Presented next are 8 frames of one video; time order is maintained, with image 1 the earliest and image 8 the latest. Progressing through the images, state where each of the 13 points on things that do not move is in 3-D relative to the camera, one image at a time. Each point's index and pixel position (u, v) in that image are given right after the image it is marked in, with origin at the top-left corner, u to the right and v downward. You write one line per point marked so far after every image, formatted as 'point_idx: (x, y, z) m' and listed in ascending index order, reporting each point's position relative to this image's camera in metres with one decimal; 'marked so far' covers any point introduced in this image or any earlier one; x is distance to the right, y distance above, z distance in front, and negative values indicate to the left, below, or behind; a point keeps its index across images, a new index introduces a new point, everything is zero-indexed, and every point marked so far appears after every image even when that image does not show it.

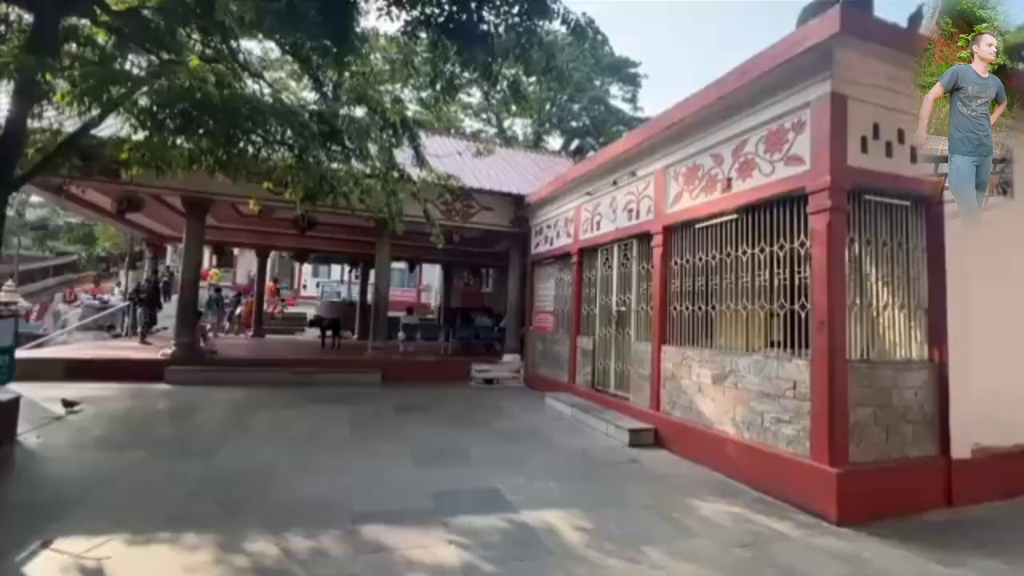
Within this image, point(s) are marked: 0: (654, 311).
0: (+2.0, -0.3, +6.7) m
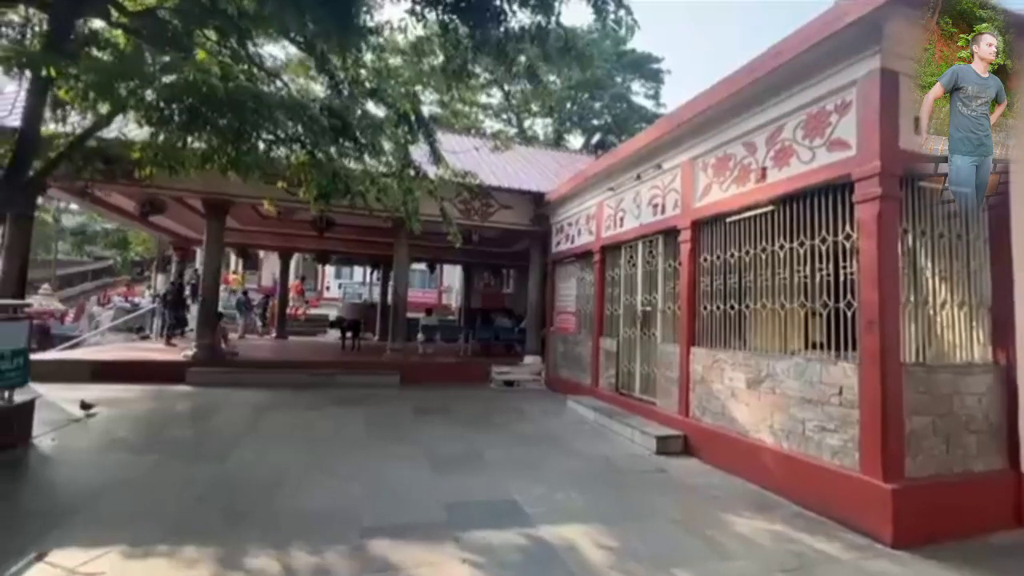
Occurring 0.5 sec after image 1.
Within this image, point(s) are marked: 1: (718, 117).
0: (+2.3, -0.3, +6.4) m
1: (+2.5, +2.1, +5.7) m
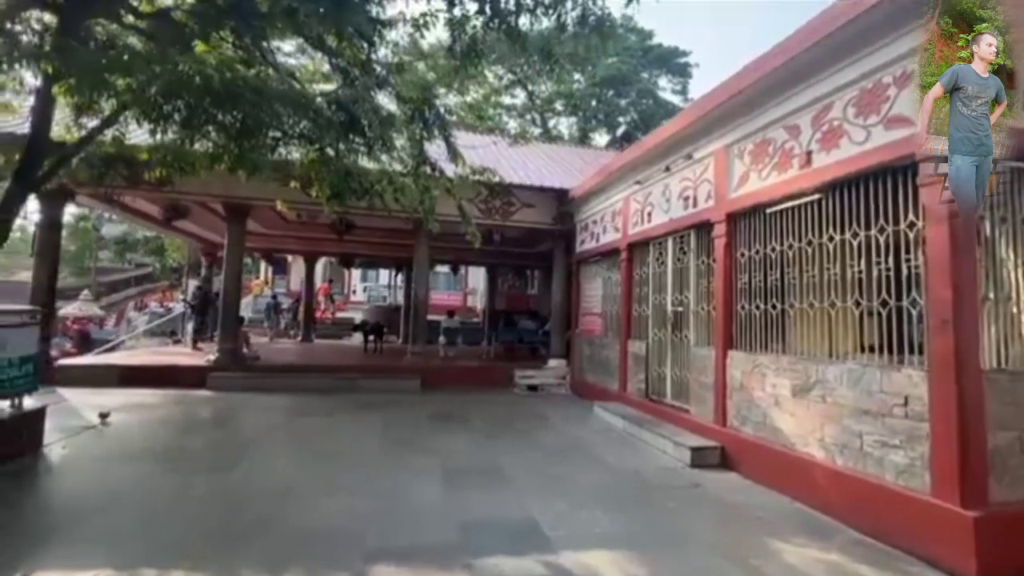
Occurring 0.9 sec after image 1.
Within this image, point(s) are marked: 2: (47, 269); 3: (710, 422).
0: (+2.6, -0.3, +5.9) m
1: (+2.7, +2.1, +5.2) m
2: (-8.6, +0.4, +8.7) m
3: (+2.5, -1.7, +5.8) m
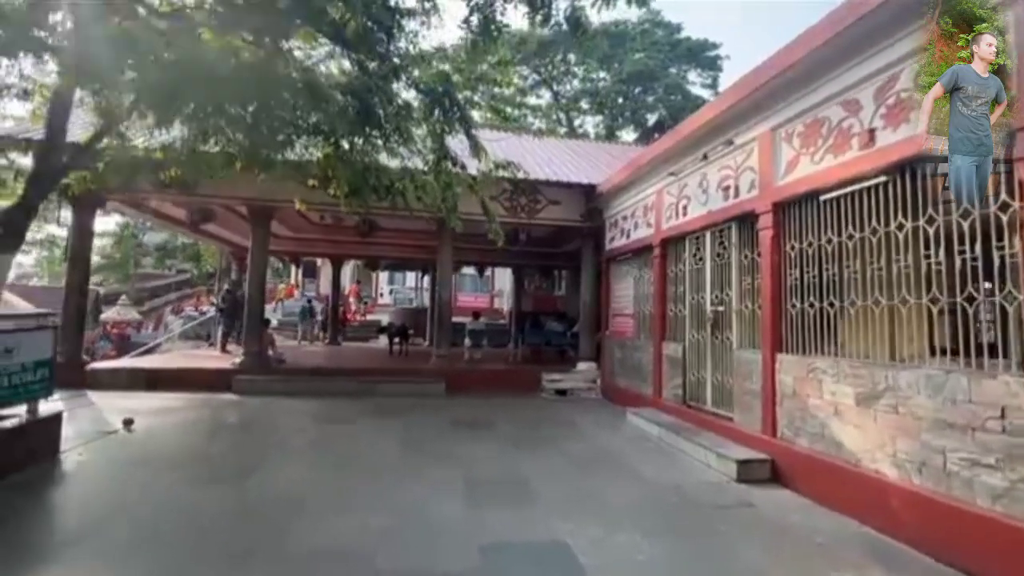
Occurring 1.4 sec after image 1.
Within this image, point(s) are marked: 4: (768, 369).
0: (+2.9, -0.3, +5.3) m
1: (+3.0, +2.2, +4.7) m
2: (-8.1, +0.3, +8.8) m
3: (+2.8, -1.6, +5.3) m
4: (+2.8, -0.9, +5.2) m
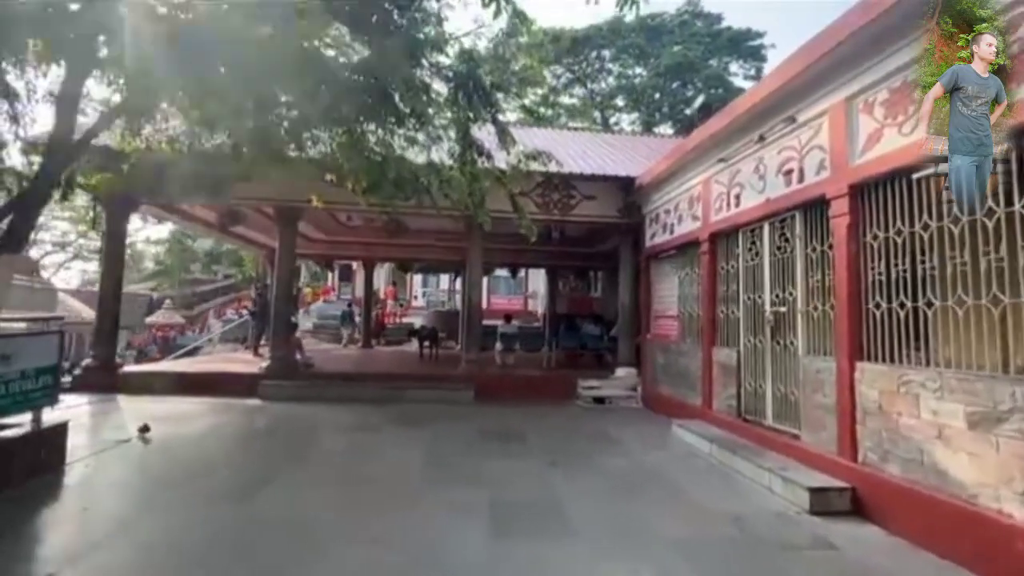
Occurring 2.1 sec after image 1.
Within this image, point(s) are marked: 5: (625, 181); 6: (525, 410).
0: (+3.2, -0.2, +4.6) m
1: (+3.2, +2.2, +4.0) m
2: (-7.6, +0.2, +8.9) m
3: (+3.1, -1.6, +4.5) m
4: (+3.1, -0.9, +4.4) m
5: (+2.3, +2.2, +9.5) m
6: (+0.2, -2.2, +8.3) m
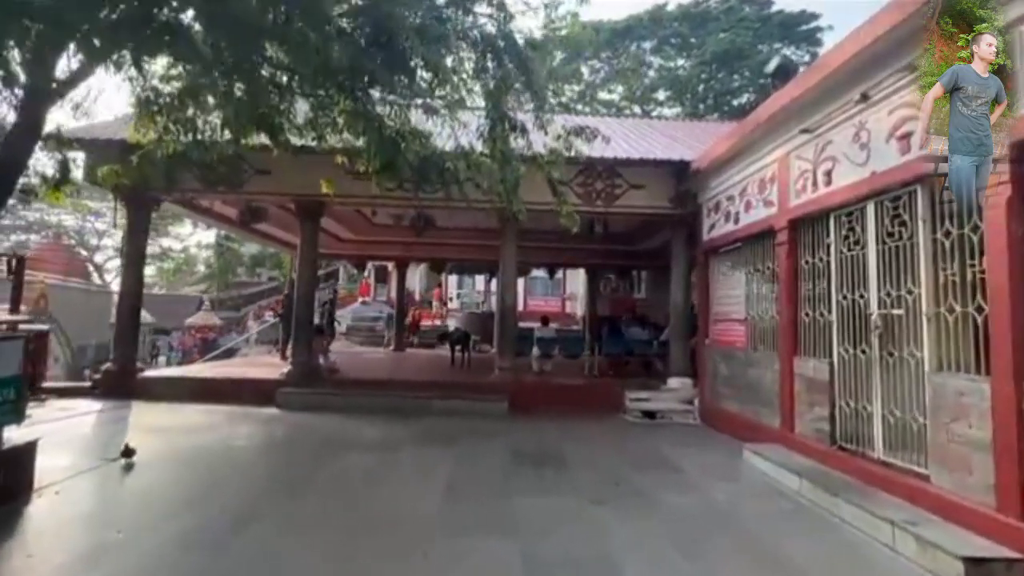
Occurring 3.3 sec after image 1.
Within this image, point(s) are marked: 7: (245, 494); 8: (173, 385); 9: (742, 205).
0: (+3.5, -0.2, +3.4) m
1: (+3.5, +2.2, +2.8) m
2: (-6.9, +0.2, +8.5) m
3: (+3.4, -1.6, +3.4) m
4: (+3.4, -0.8, +3.2) m
5: (+3.0, +2.2, +8.4) m
6: (+0.8, -2.2, +7.3) m
7: (-2.6, -2.0, +4.5) m
8: (-5.9, -1.7, +8.2) m
9: (+3.4, +1.2, +6.9) m
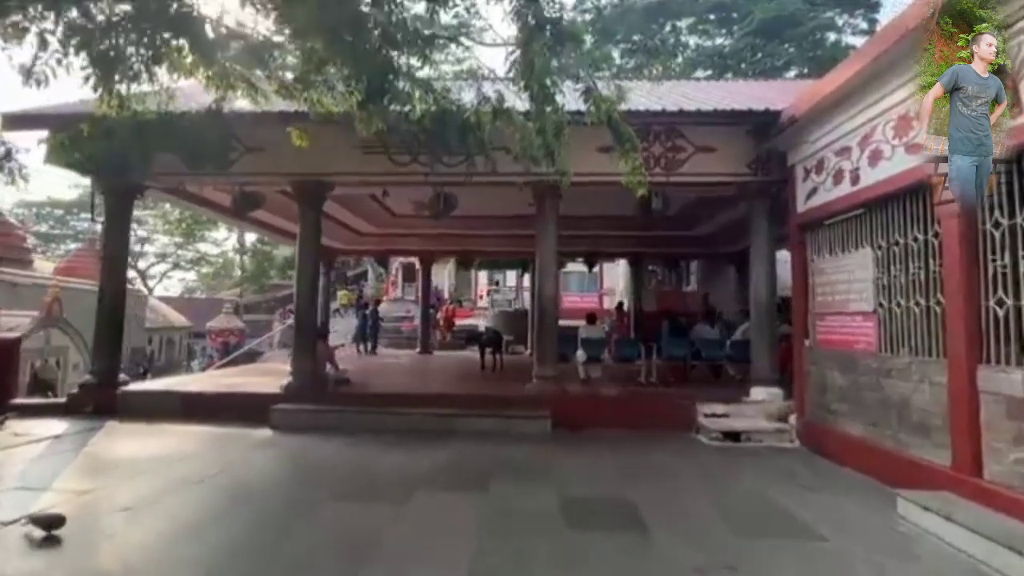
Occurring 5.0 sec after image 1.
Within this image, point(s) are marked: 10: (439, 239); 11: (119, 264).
0: (+3.7, 0.0, +1.6) m
1: (+3.6, +2.4, +1.0) m
2: (-6.3, +0.2, +7.4) m
3: (+3.7, -1.4, +1.6) m
4: (+3.7, -0.6, +1.4) m
5: (+3.5, +2.4, +6.6) m
6: (+1.4, -2.0, +5.7) m
7: (-2.2, -1.9, +3.1) m
8: (-5.3, -1.7, +7.0) m
9: (+3.8, +1.4, +5.1) m
10: (-2.2, +1.4, +13.5) m
11: (-6.2, +0.4, +7.4) m
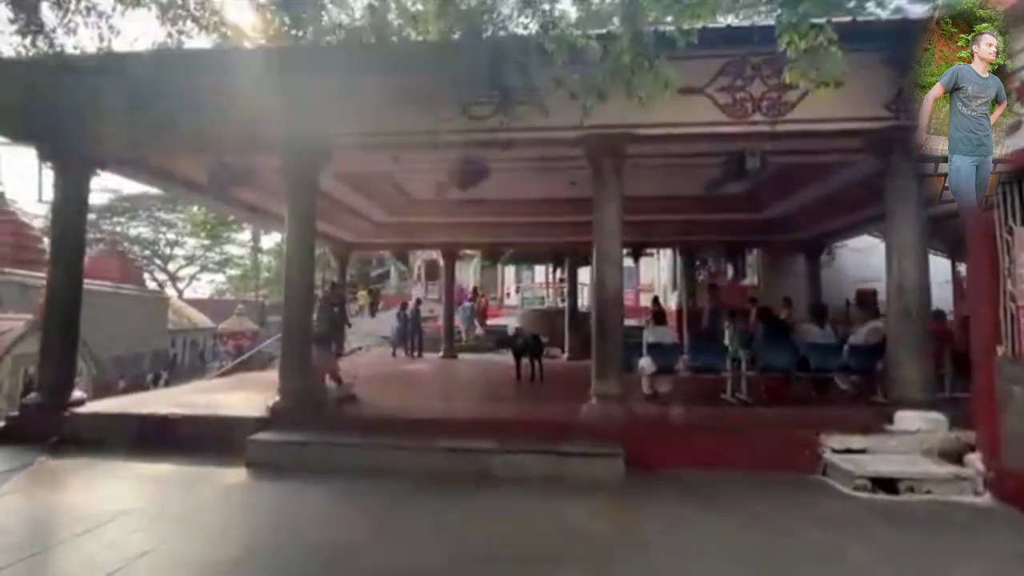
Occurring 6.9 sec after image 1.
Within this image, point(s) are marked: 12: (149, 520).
0: (+4.0, +0.1, -0.3) m
1: (+3.9, +2.5, -0.9) m
2: (-5.7, +0.2, +6.0) m
3: (+4.0, -1.2, -0.3) m
4: (+4.0, -0.5, -0.5) m
5: (+4.0, +2.5, +4.7) m
6: (+1.9, -1.9, +3.9) m
7: (-1.8, -1.9, +1.5) m
8: (-4.7, -1.6, +5.6) m
9: (+4.3, +1.5, +3.2) m
10: (-1.3, +1.5, +11.8) m
11: (-5.6, +0.4, +6.0) m
12: (-2.9, -1.9, +3.8) m
